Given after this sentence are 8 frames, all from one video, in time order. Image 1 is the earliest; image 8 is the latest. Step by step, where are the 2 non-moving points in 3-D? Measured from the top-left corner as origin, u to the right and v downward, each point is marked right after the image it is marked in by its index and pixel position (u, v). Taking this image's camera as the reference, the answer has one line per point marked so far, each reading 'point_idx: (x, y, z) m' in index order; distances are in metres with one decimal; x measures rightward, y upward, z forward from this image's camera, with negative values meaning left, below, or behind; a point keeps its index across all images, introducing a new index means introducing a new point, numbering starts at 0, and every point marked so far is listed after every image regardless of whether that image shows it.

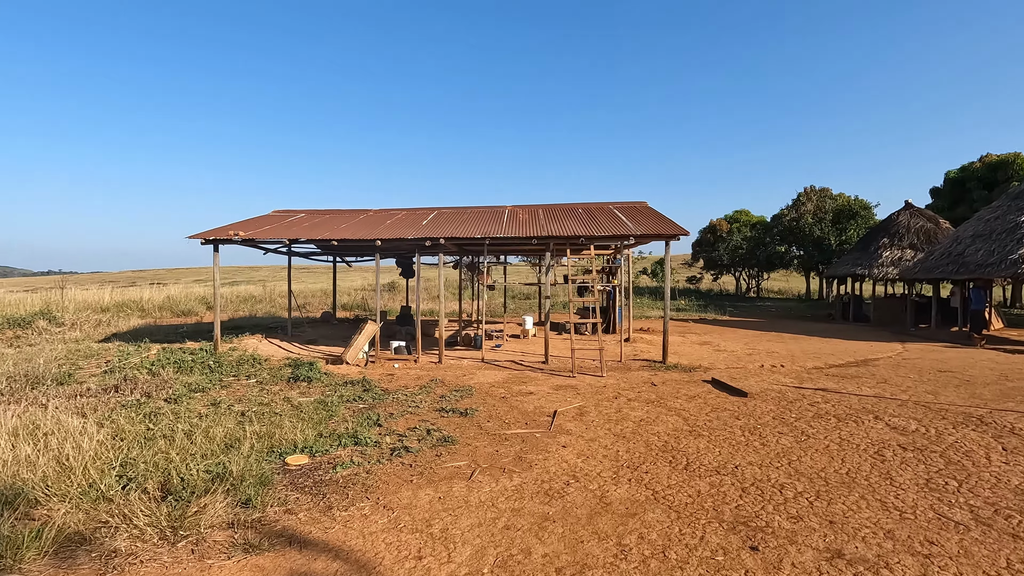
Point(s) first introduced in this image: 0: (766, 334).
0: (+7.0, -1.3, +14.7) m
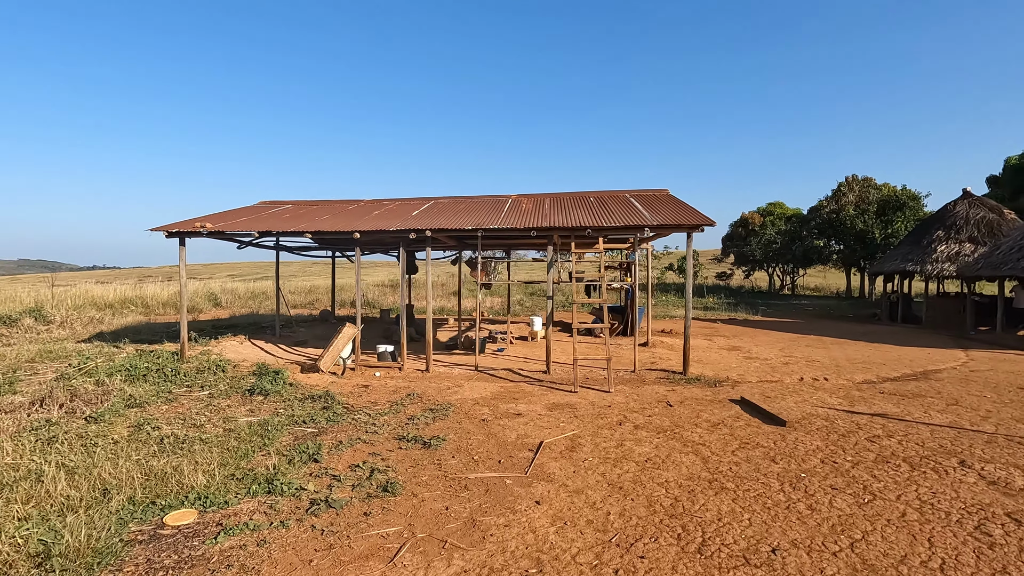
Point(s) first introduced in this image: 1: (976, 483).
0: (+7.2, -1.3, +13.1) m
1: (+3.4, -1.4, +3.9) m
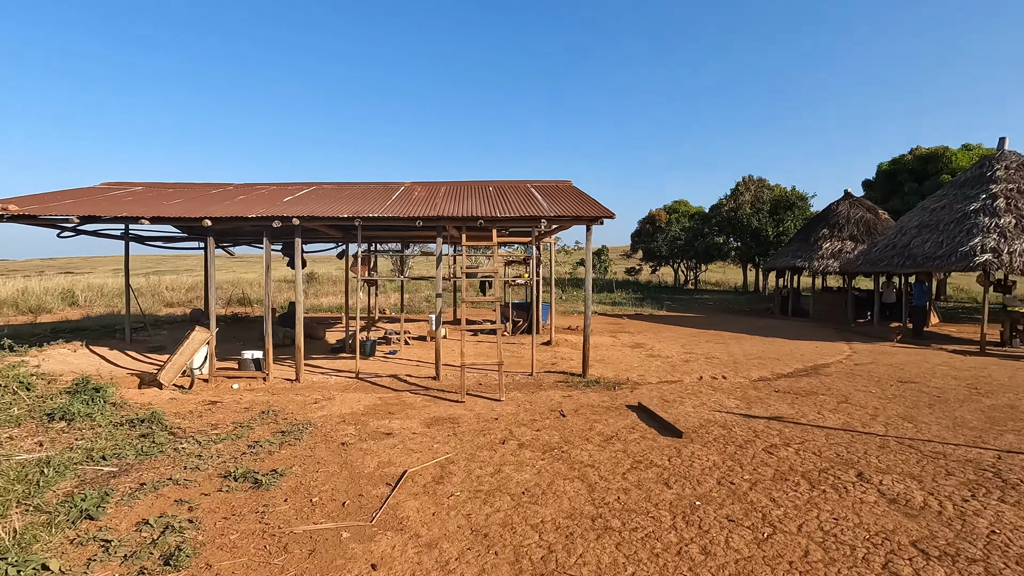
0: (+4.8, -1.2, +13.2) m
1: (+2.4, -1.4, +3.5) m
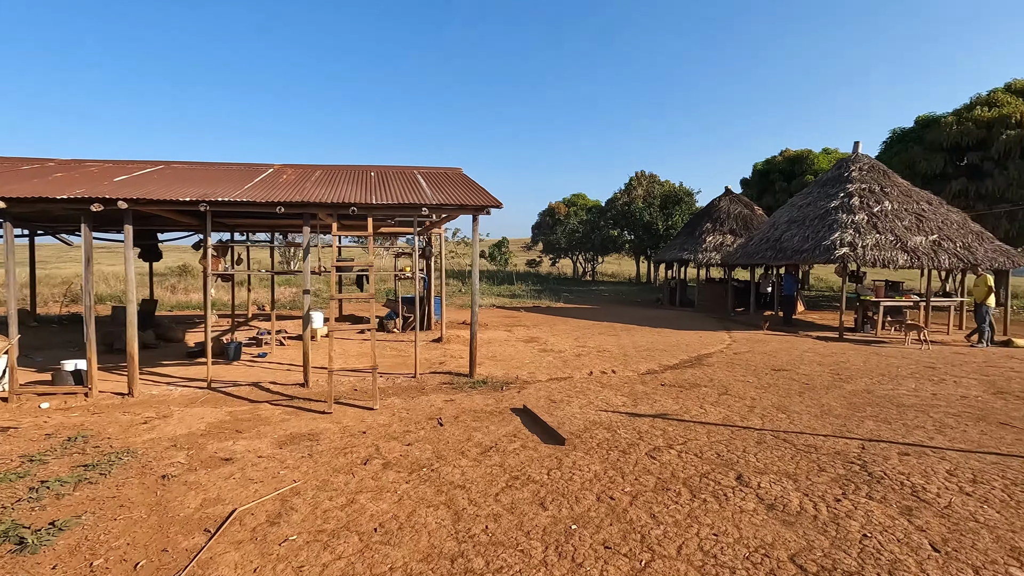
0: (+2.2, -1.0, +13.2) m
1: (+1.5, -1.4, +3.4) m
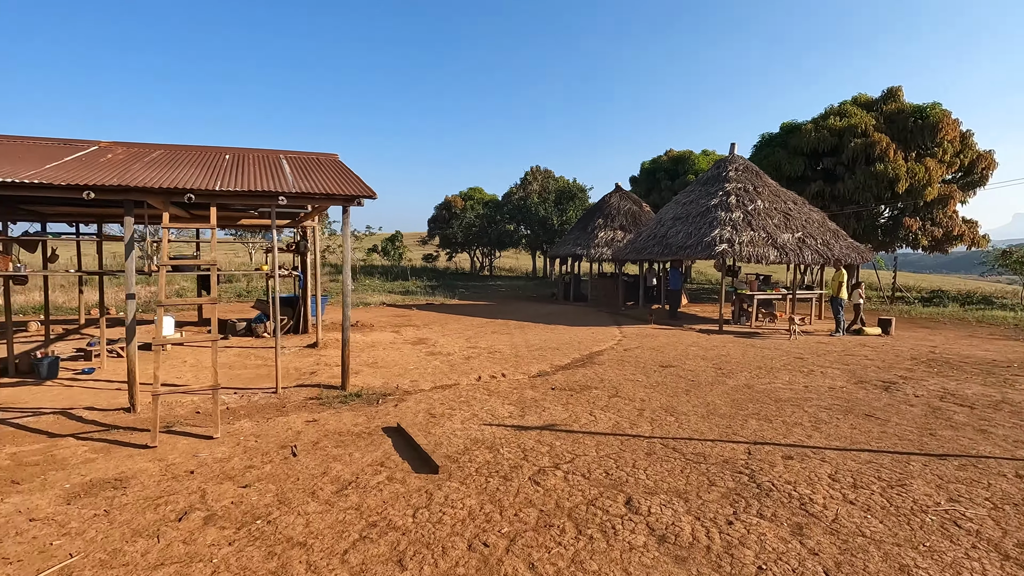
0: (-0.5, -0.9, +12.8) m
1: (+0.7, -1.4, +3.0) m
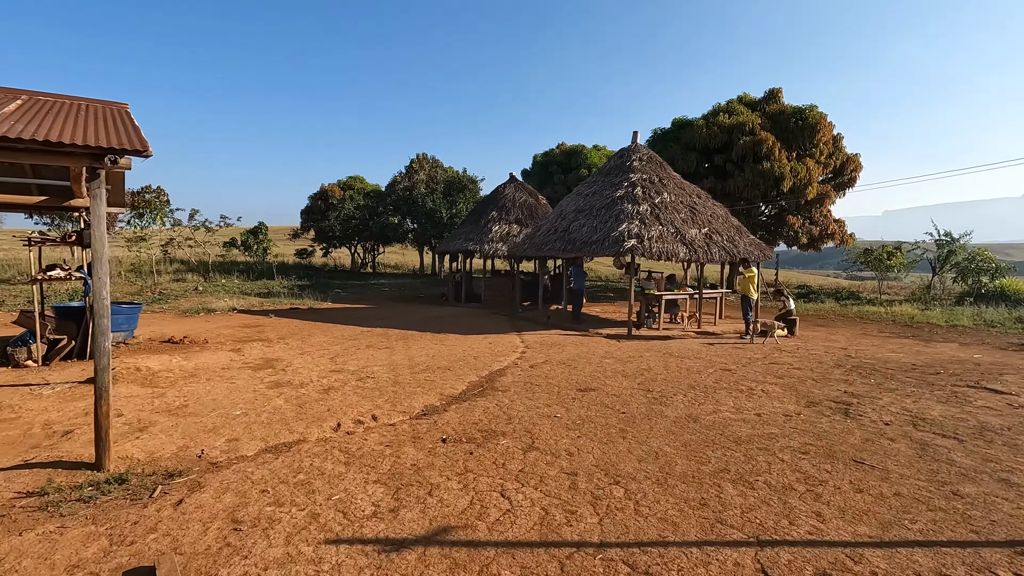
0: (-2.8, -1.0, +10.4) m
1: (+0.4, -1.5, +1.0) m
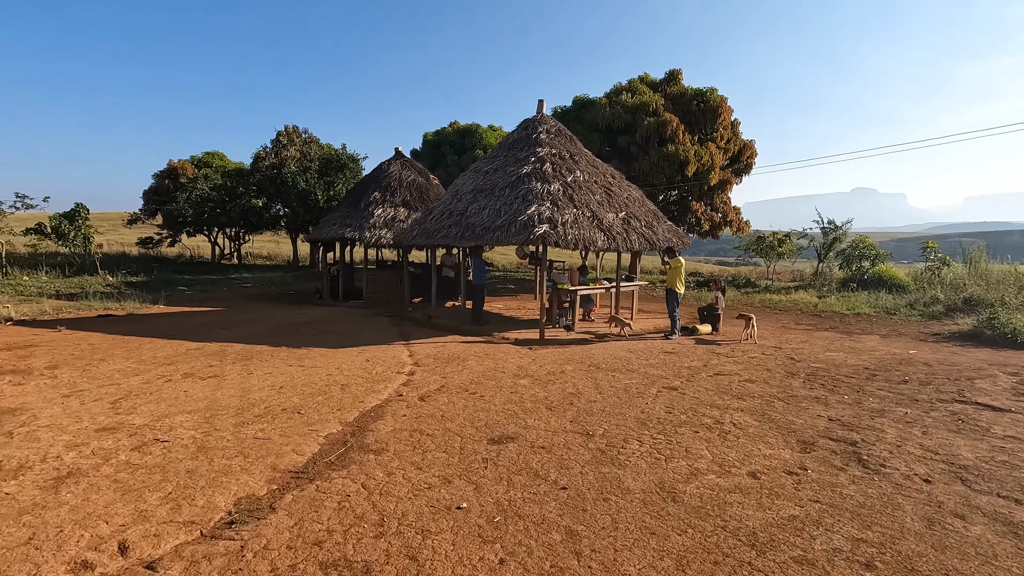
0: (-4.5, -1.0, +7.4) m
1: (+0.5, -1.7, -1.1) m
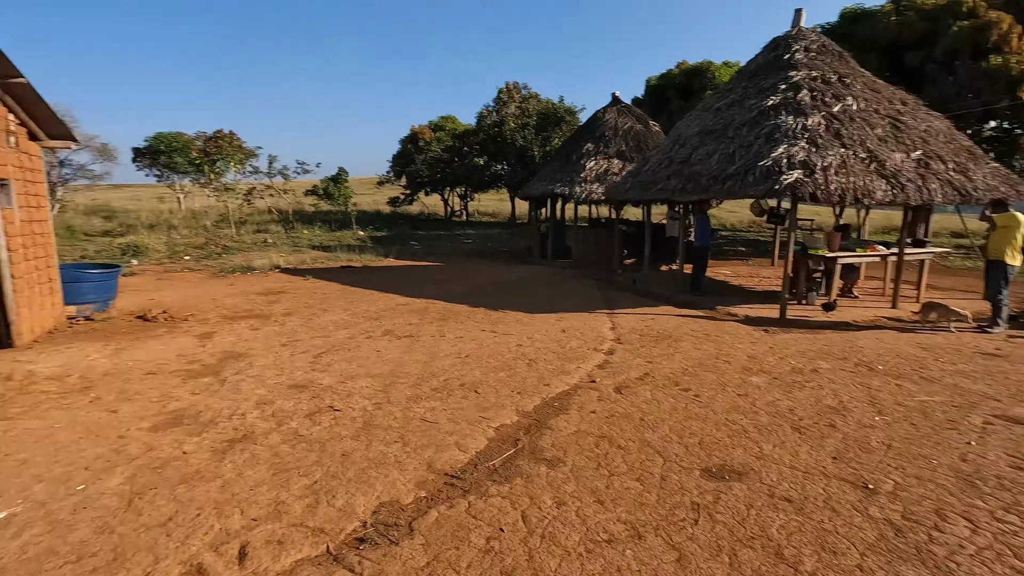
0: (-1.7, -0.4, +7.4) m
1: (-0.4, -1.9, -2.3) m
